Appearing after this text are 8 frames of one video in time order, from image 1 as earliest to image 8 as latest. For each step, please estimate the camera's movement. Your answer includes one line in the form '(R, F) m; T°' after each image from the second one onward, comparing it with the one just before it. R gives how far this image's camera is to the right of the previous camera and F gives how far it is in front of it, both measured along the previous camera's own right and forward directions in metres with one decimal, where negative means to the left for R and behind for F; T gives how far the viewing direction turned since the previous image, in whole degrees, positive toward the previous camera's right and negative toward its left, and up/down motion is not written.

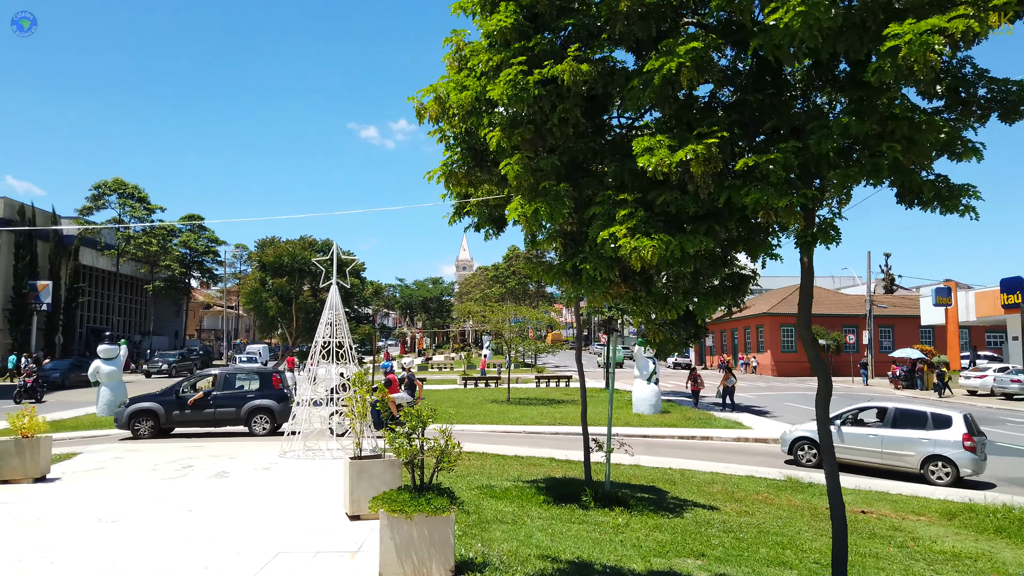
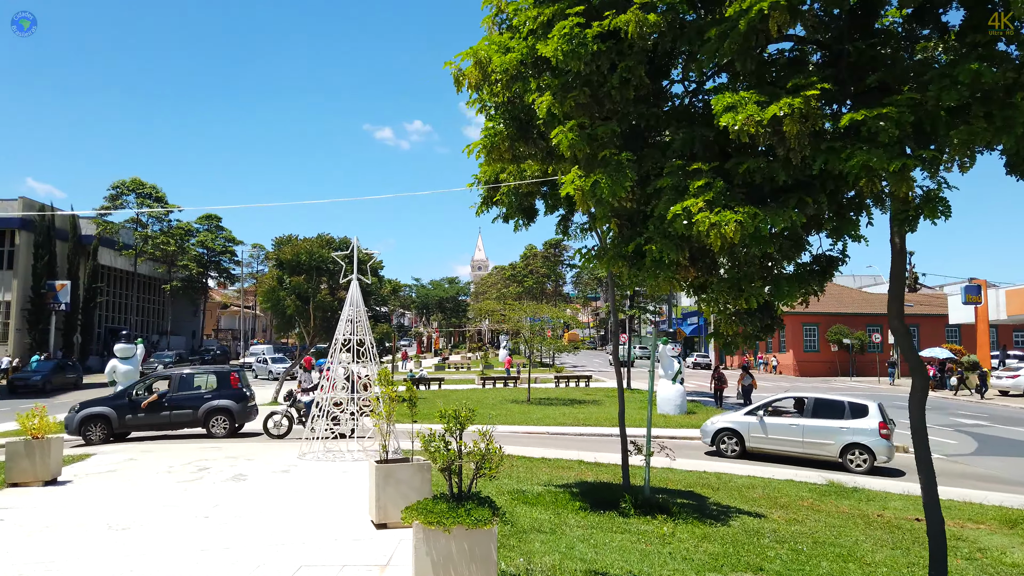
(-0.2, +0.5) m; -1°
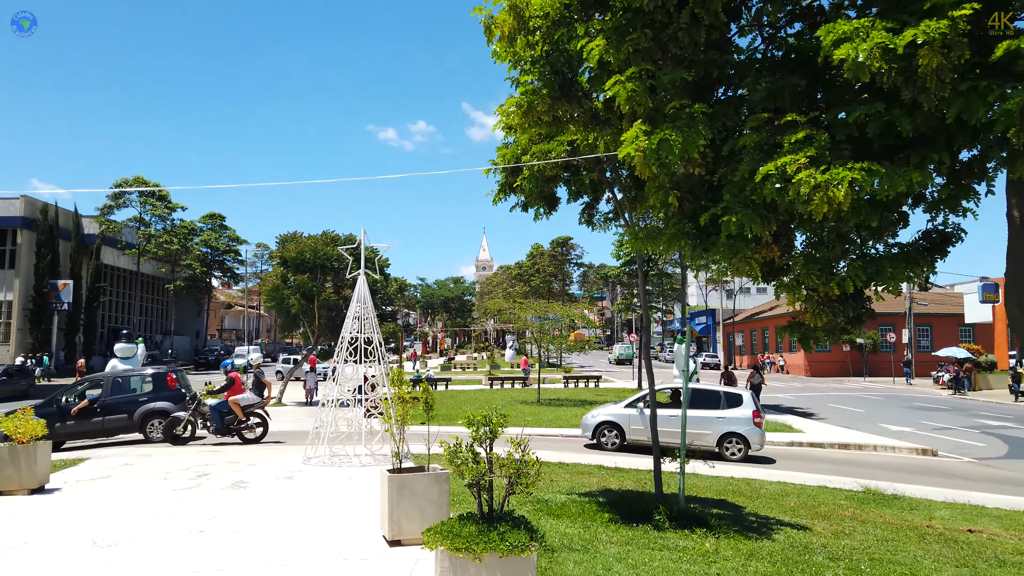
(-0.2, +0.6) m; 0°
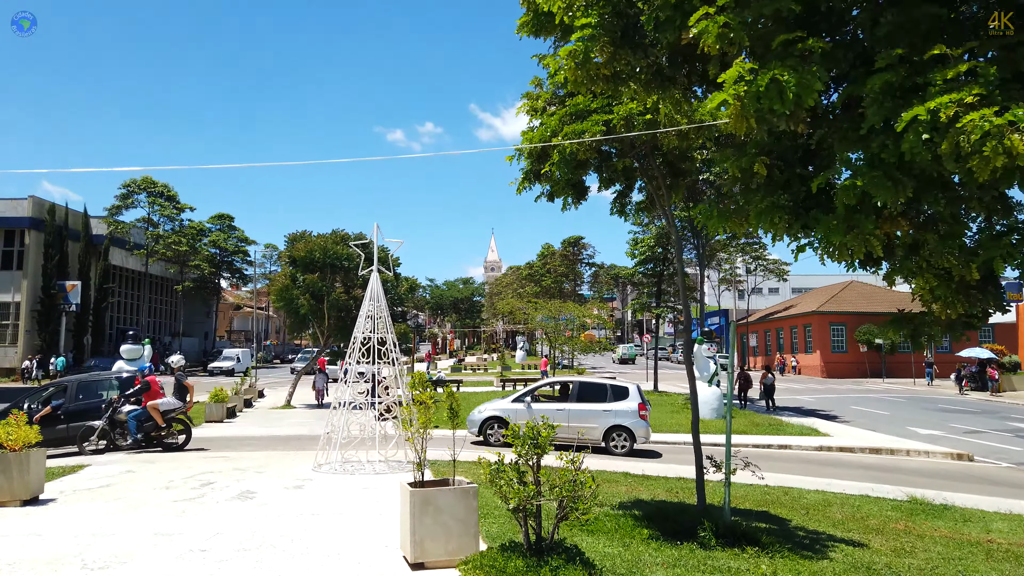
(-0.2, +0.6) m; -1°
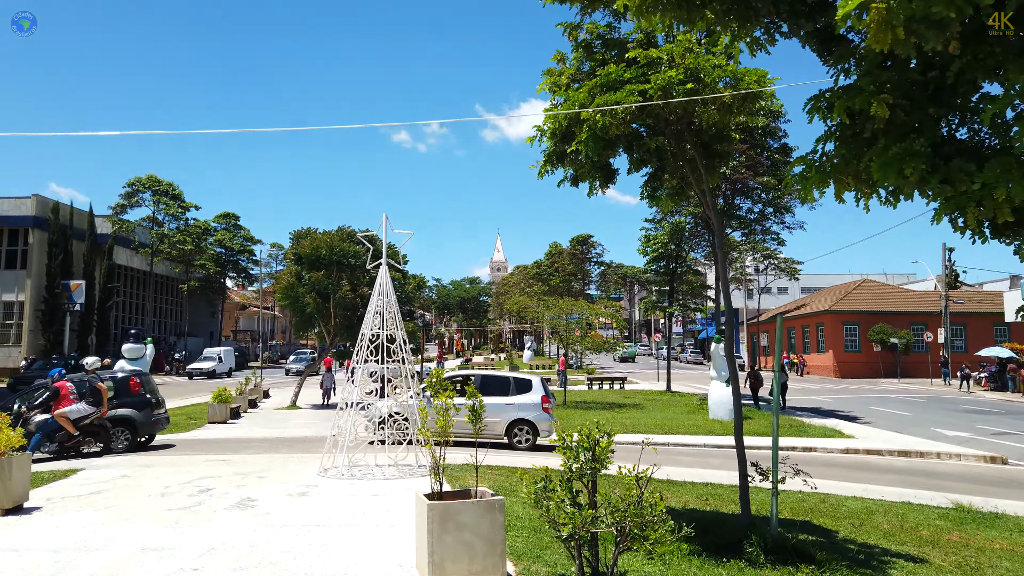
(-0.2, +0.6) m; 0°
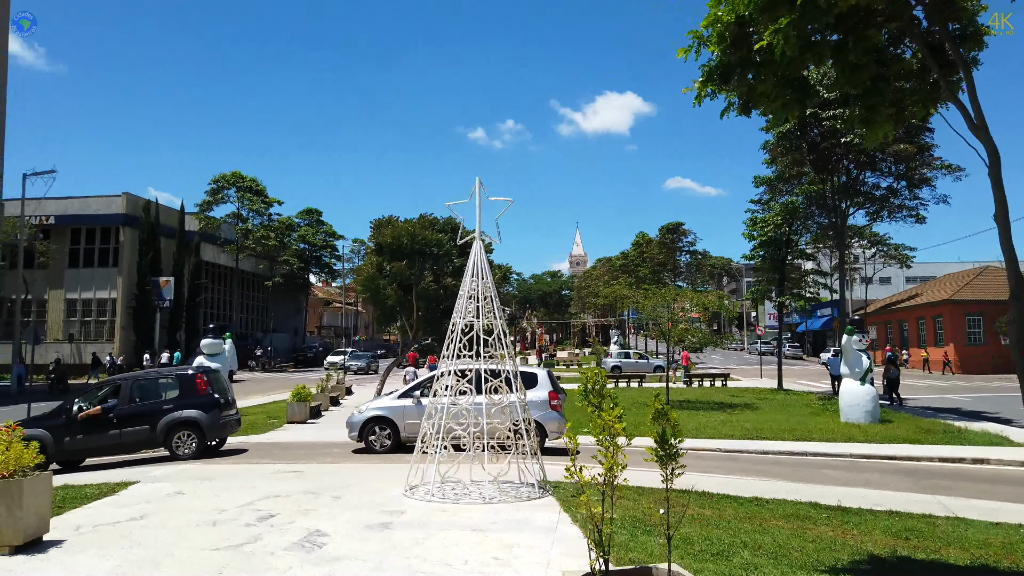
(-0.5, +1.9) m; -6°
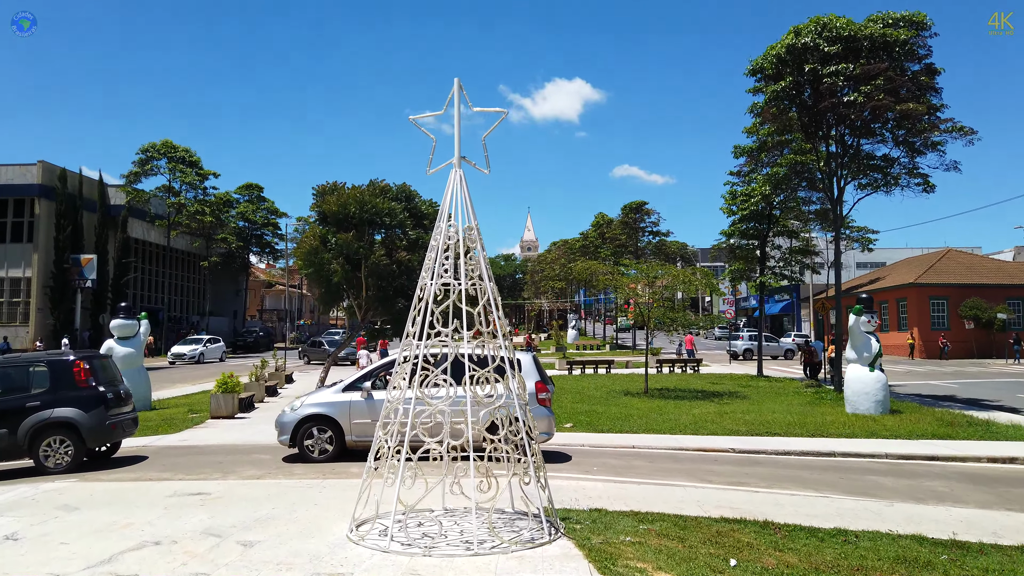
(-0.3, +2.6) m; +4°
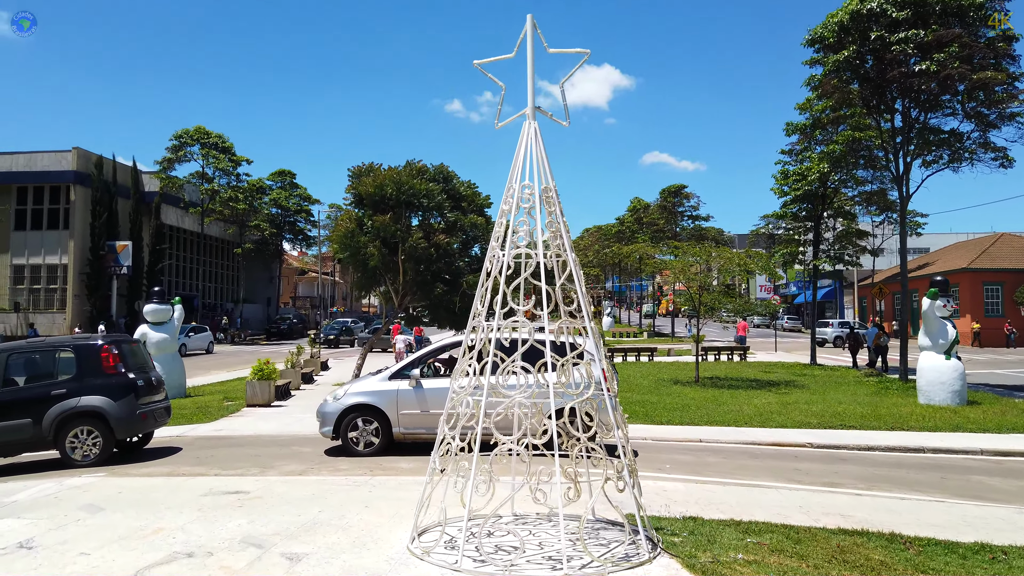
(-0.4, +0.9) m; -2°
